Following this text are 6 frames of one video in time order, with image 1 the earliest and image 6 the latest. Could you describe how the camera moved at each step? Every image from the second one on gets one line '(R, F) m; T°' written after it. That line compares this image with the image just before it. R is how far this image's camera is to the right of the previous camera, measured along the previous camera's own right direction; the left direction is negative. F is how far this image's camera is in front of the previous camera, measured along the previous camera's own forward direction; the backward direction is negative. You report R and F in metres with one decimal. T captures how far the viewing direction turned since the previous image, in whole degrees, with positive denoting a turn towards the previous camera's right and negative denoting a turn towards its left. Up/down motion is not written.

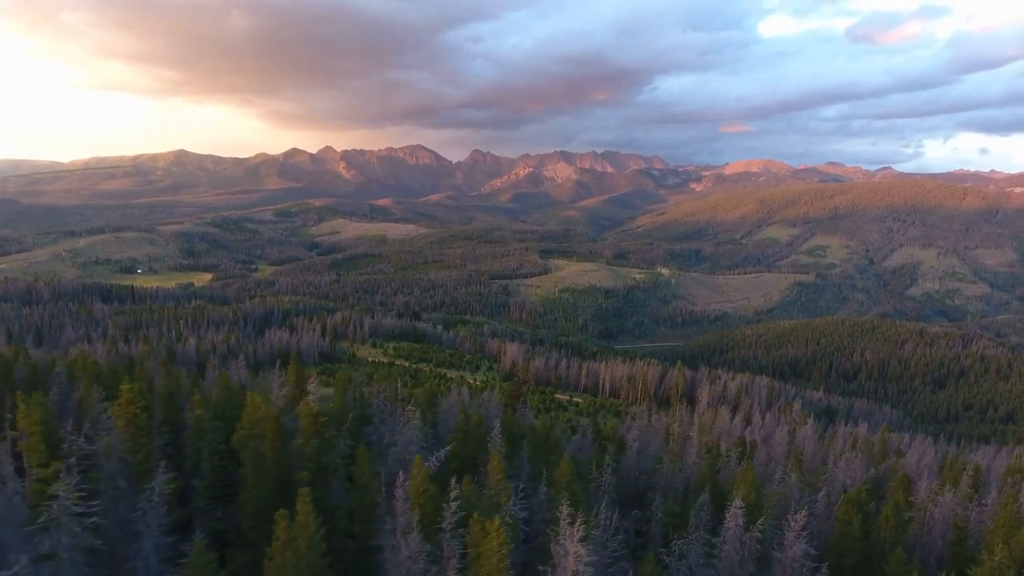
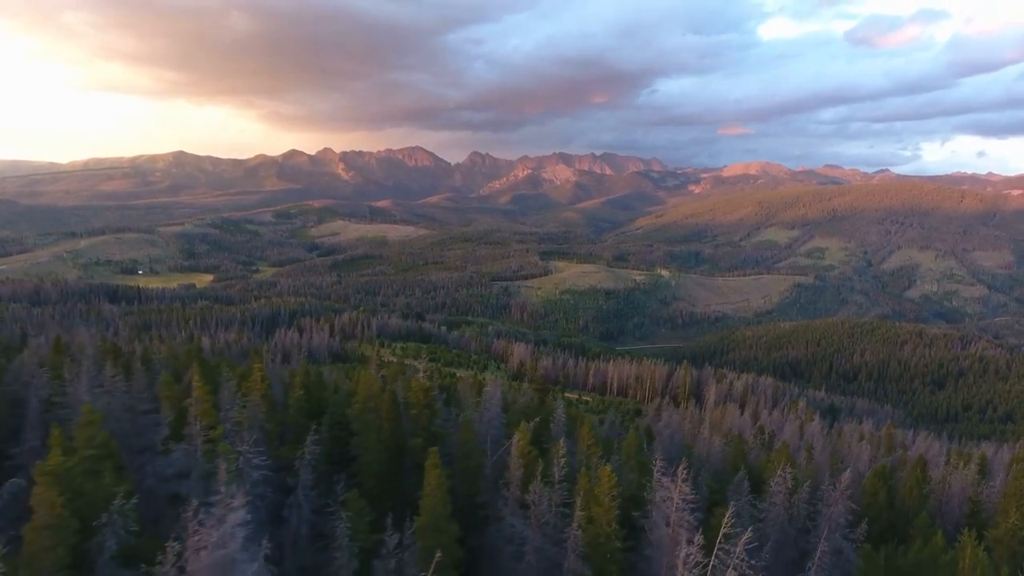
(-1.3, -1.4) m; 0°
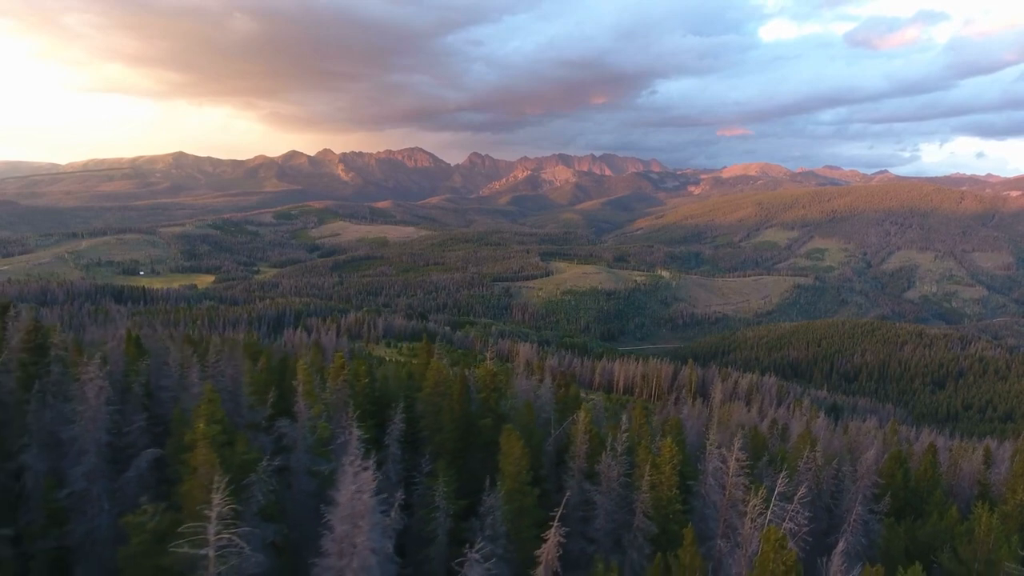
(-1.0, -1.1) m; 0°
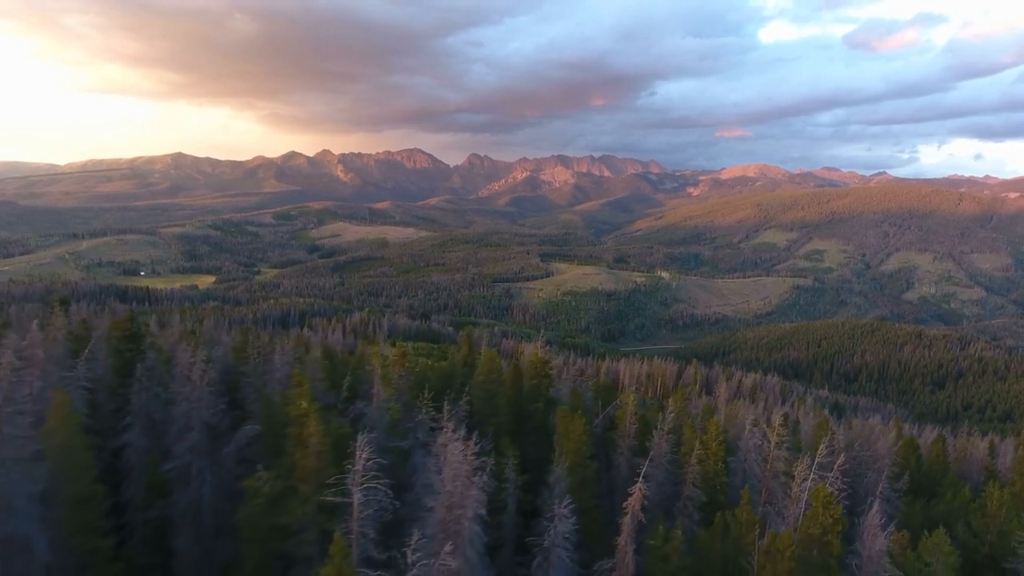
(-1.0, -1.0) m; 0°
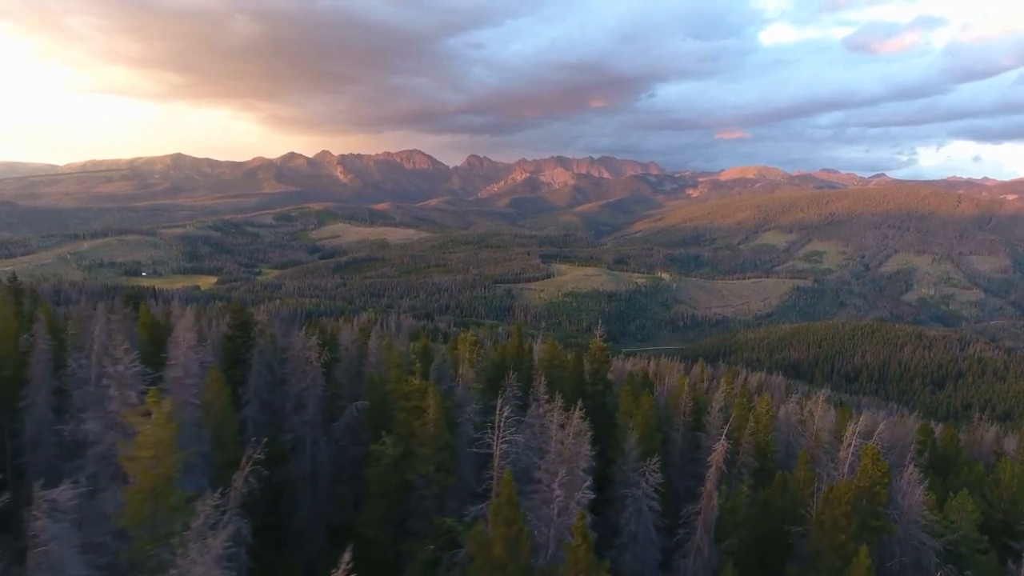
(-1.3, -1.3) m; 0°
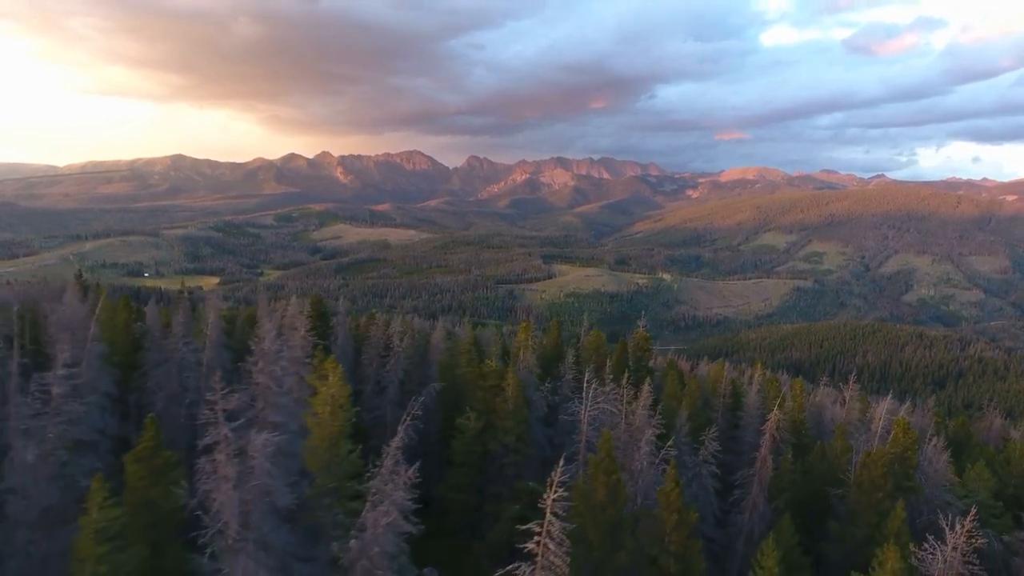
(-1.2, -1.3) m; 0°
